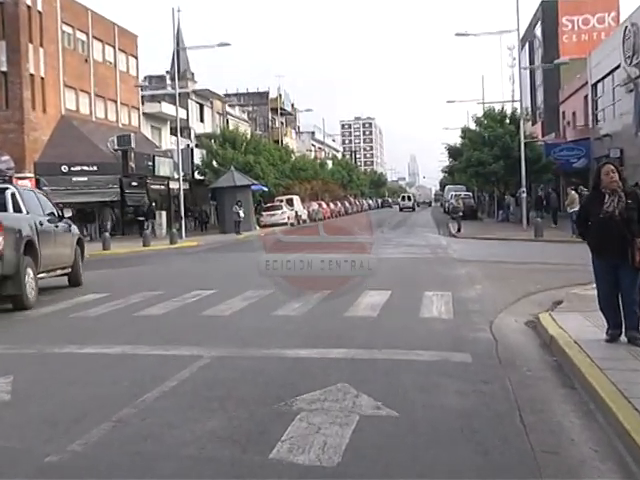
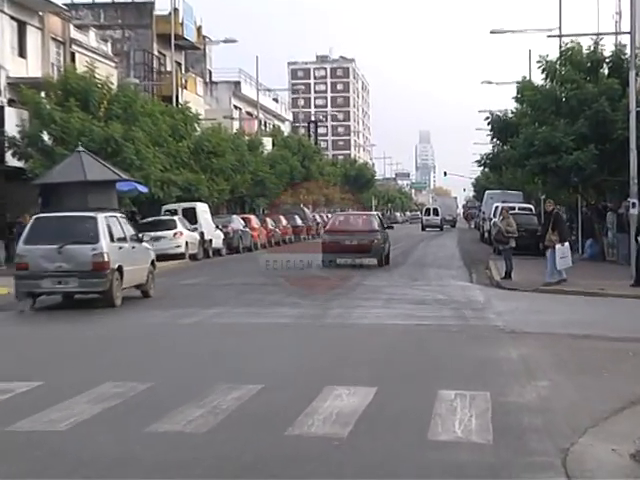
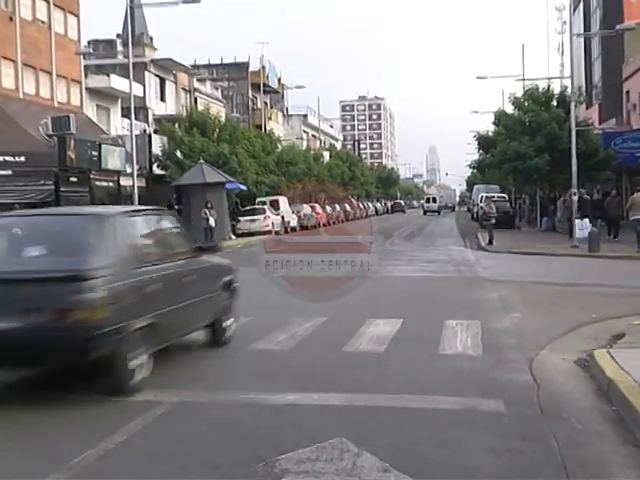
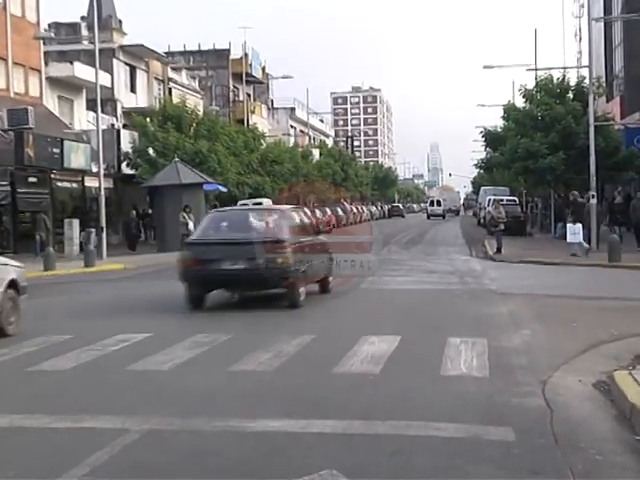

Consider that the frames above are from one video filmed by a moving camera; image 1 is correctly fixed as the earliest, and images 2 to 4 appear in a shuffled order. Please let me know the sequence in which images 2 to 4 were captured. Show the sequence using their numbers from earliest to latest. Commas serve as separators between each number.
3, 4, 2
